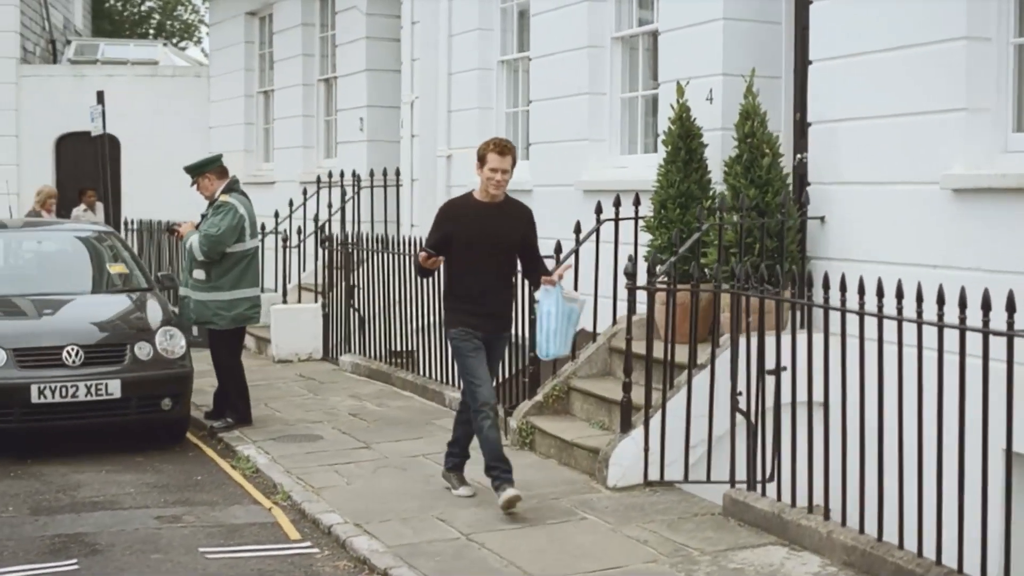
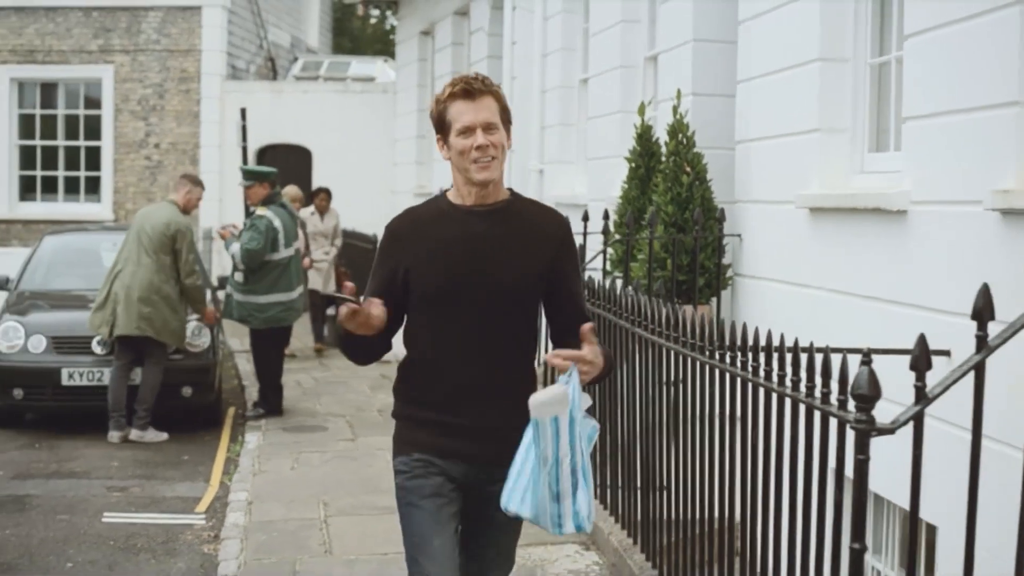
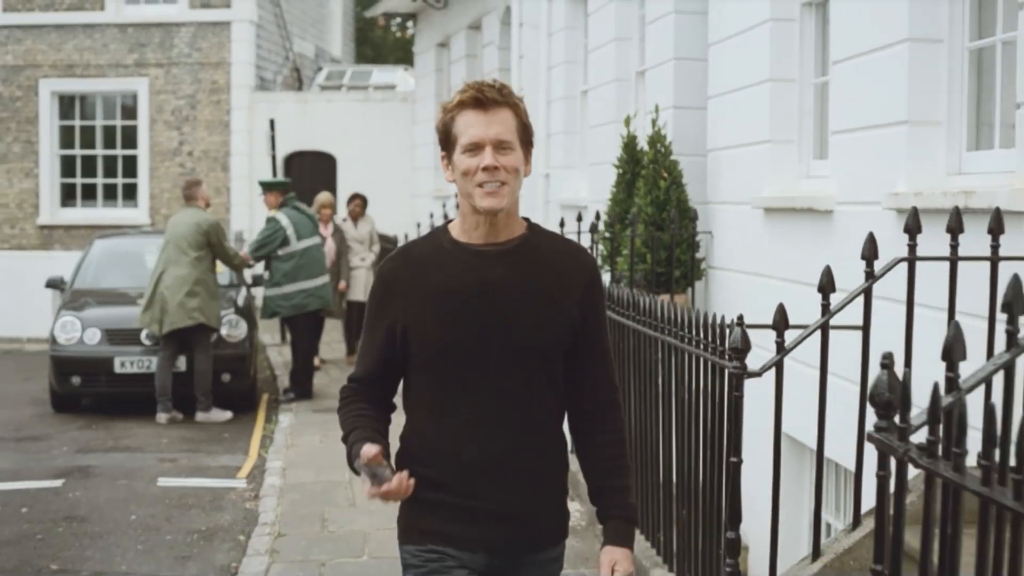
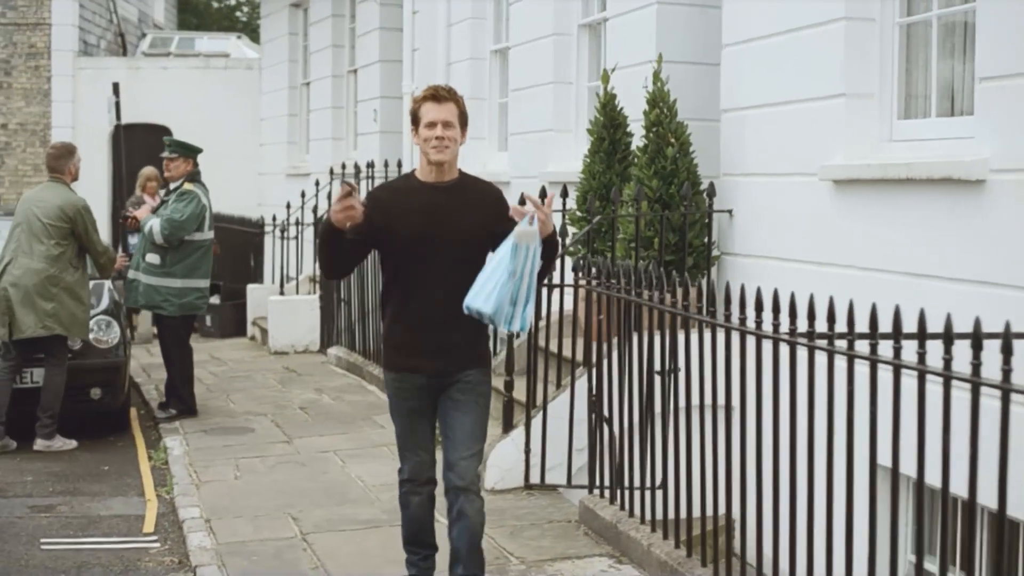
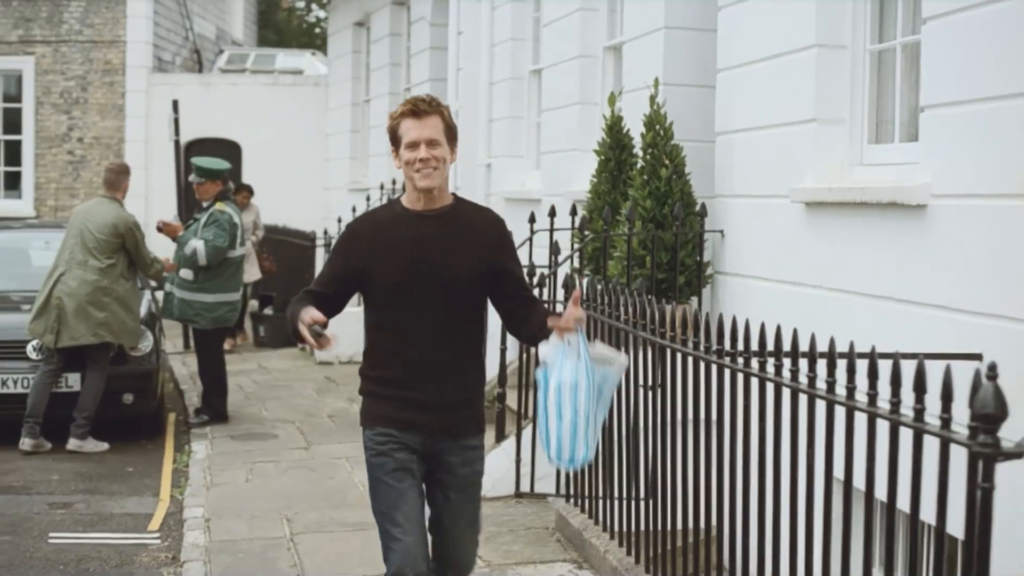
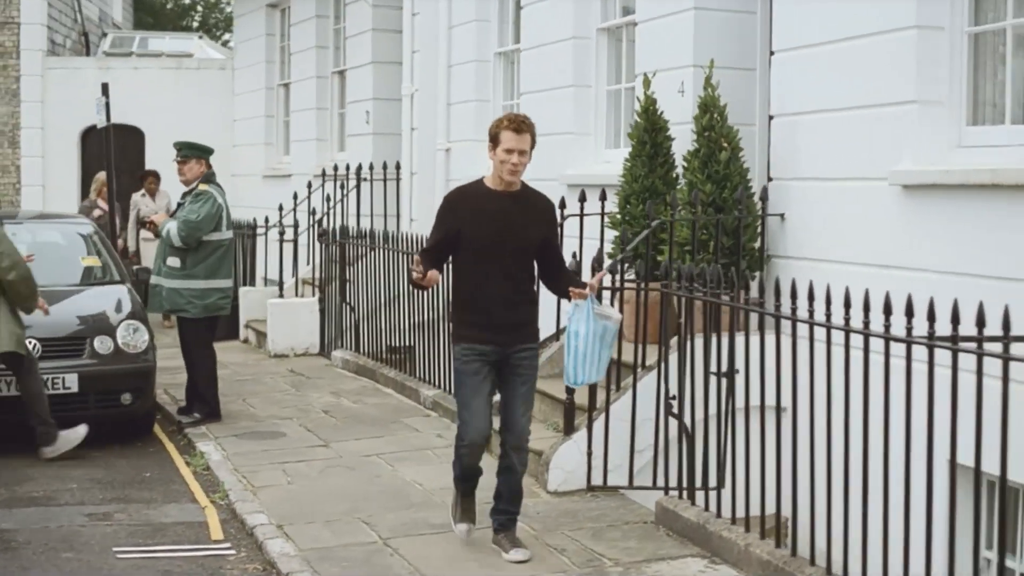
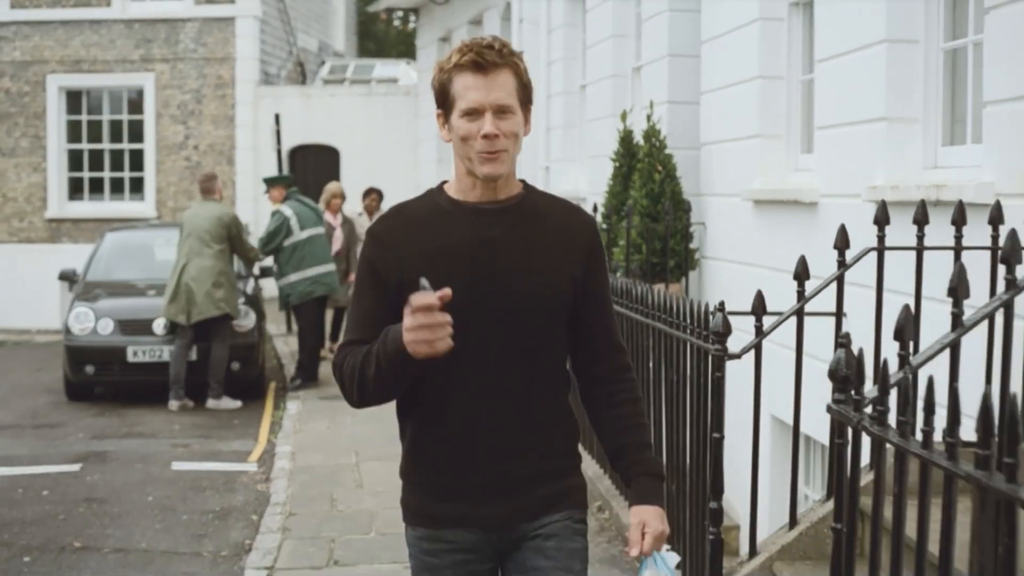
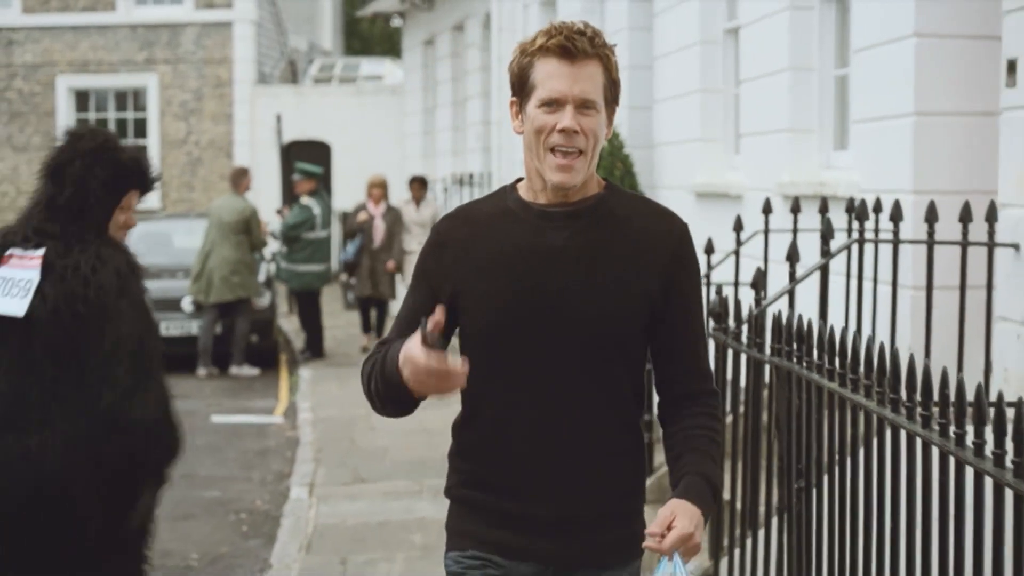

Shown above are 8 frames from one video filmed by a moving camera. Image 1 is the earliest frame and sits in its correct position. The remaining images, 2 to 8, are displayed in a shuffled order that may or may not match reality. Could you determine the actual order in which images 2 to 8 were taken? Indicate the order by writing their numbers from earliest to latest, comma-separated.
6, 4, 5, 2, 3, 7, 8
